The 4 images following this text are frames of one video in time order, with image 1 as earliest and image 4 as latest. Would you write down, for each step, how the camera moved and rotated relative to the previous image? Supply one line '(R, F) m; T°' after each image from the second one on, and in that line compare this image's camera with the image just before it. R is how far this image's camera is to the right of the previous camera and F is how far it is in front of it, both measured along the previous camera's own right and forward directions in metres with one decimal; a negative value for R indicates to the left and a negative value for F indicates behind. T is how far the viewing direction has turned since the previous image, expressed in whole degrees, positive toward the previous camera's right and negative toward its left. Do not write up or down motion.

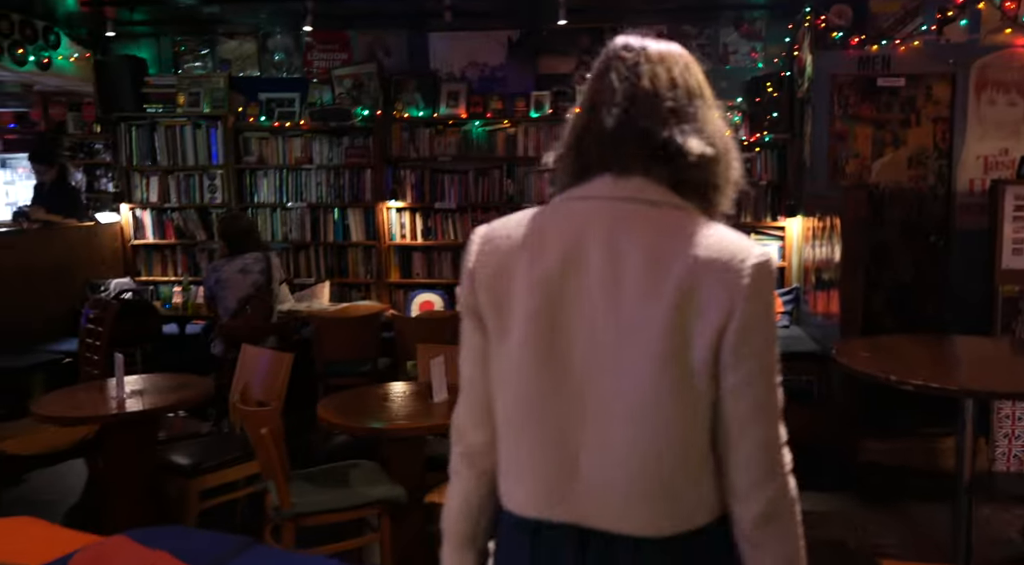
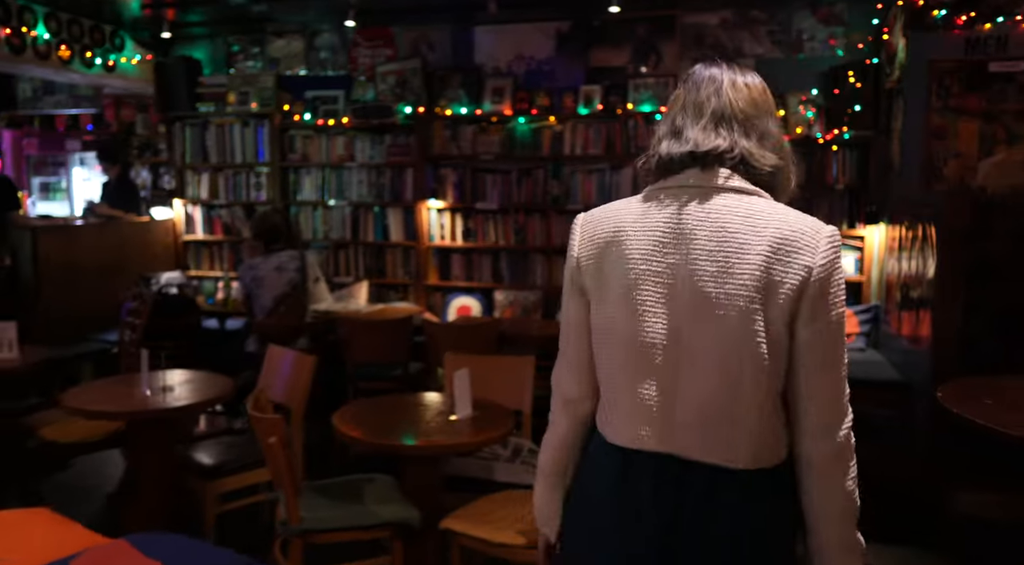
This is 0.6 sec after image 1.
(+0.6, +0.3) m; -10°
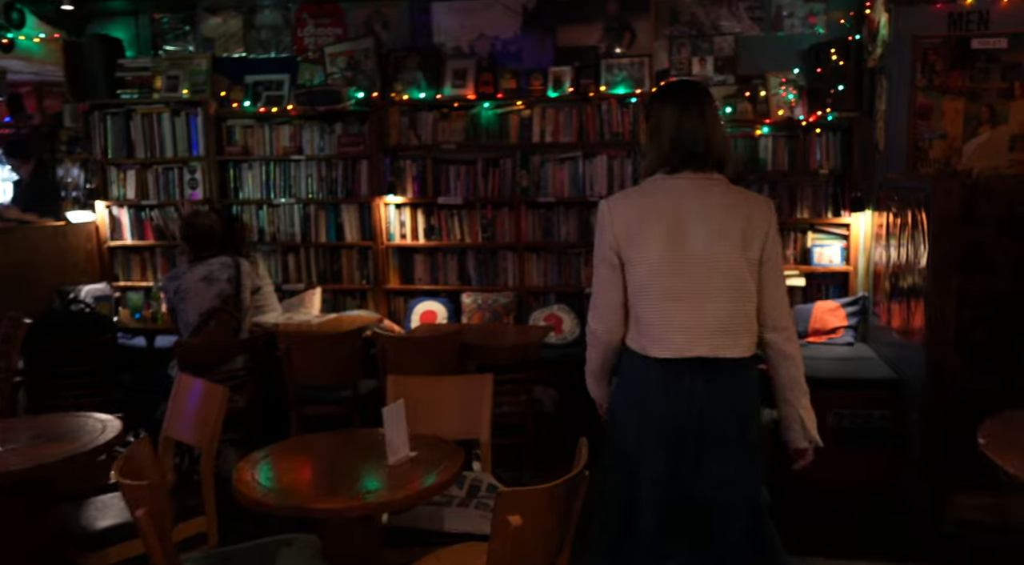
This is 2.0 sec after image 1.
(-0.2, +0.4) m; +5°
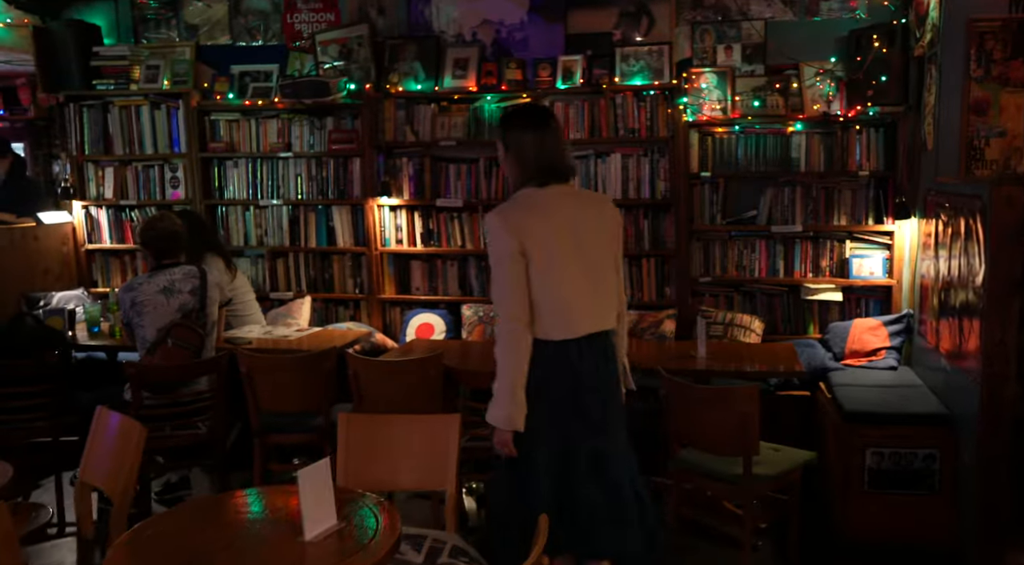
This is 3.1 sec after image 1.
(+0.1, +0.4) m; -2°
